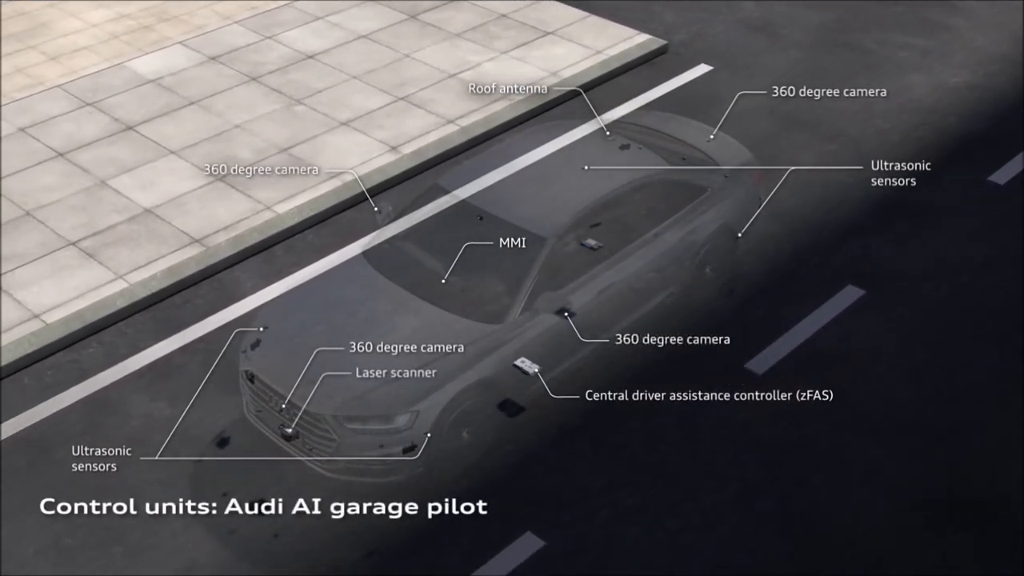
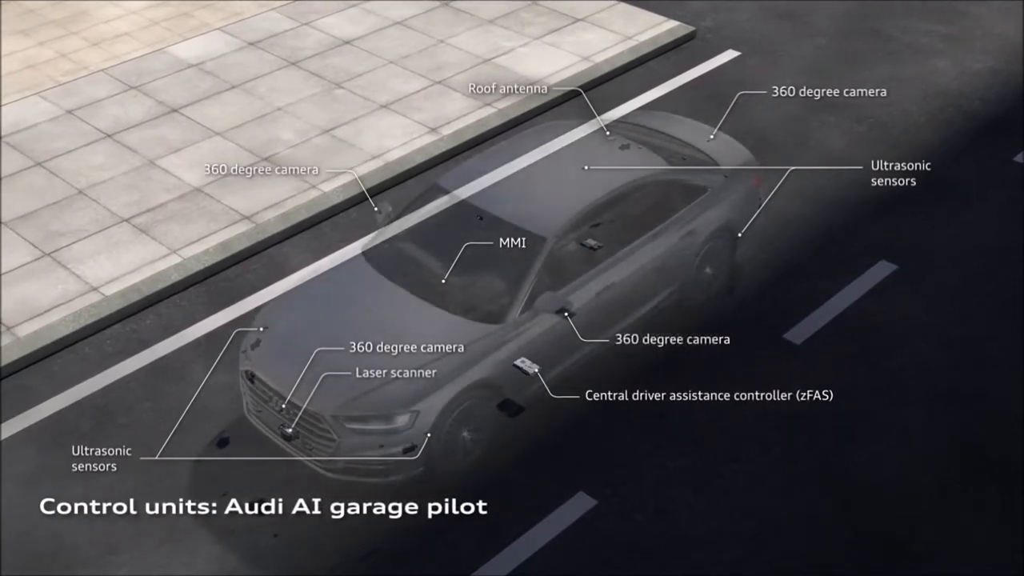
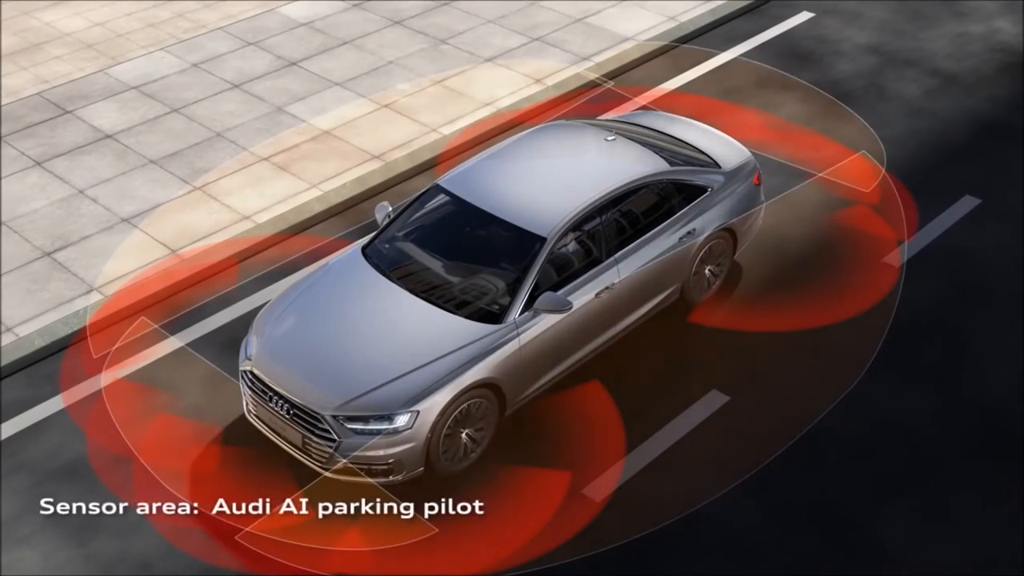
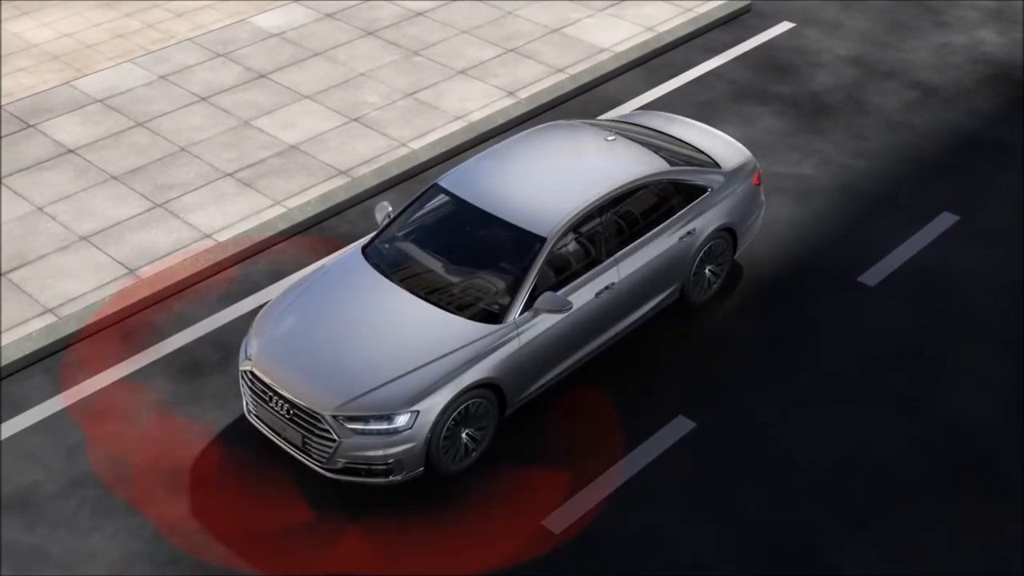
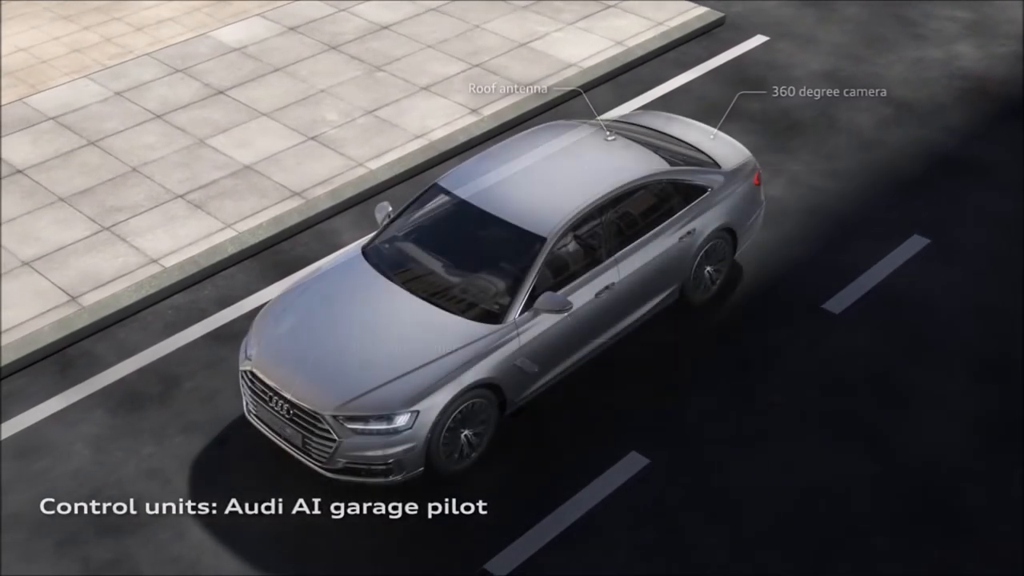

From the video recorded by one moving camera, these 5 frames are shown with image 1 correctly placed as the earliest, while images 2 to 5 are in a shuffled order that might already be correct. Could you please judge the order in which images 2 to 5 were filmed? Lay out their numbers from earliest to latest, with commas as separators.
2, 5, 4, 3
